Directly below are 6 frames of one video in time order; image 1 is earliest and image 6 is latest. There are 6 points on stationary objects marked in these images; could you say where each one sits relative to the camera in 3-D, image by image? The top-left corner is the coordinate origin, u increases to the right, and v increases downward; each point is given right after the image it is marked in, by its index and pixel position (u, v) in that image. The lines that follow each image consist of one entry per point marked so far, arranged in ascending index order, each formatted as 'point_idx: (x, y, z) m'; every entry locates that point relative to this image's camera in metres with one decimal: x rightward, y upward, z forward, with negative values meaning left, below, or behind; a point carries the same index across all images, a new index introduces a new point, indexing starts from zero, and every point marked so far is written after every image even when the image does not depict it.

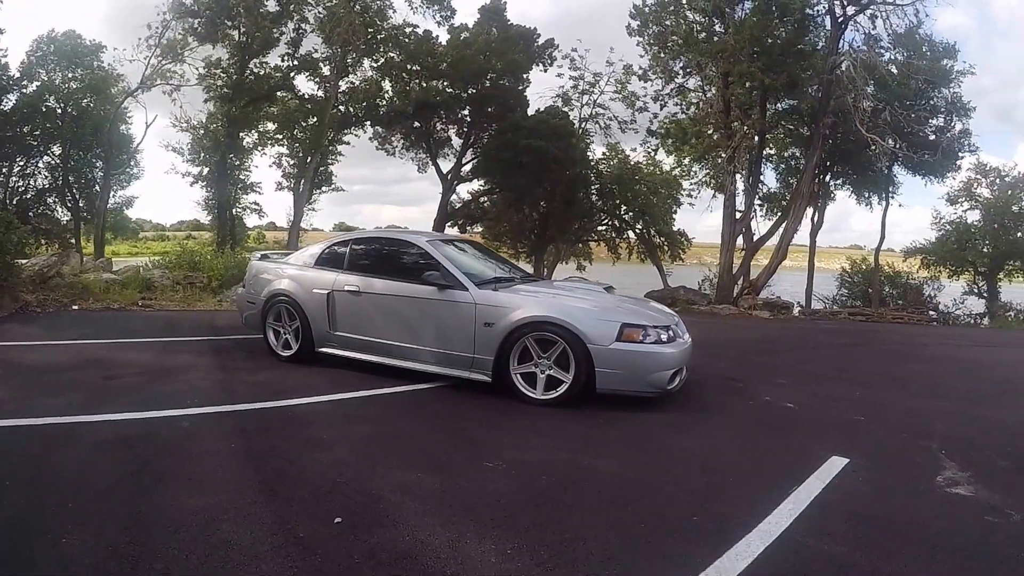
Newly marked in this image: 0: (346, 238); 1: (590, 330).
0: (-1.7, +0.5, +7.4) m
1: (+0.7, -0.4, +6.1) m
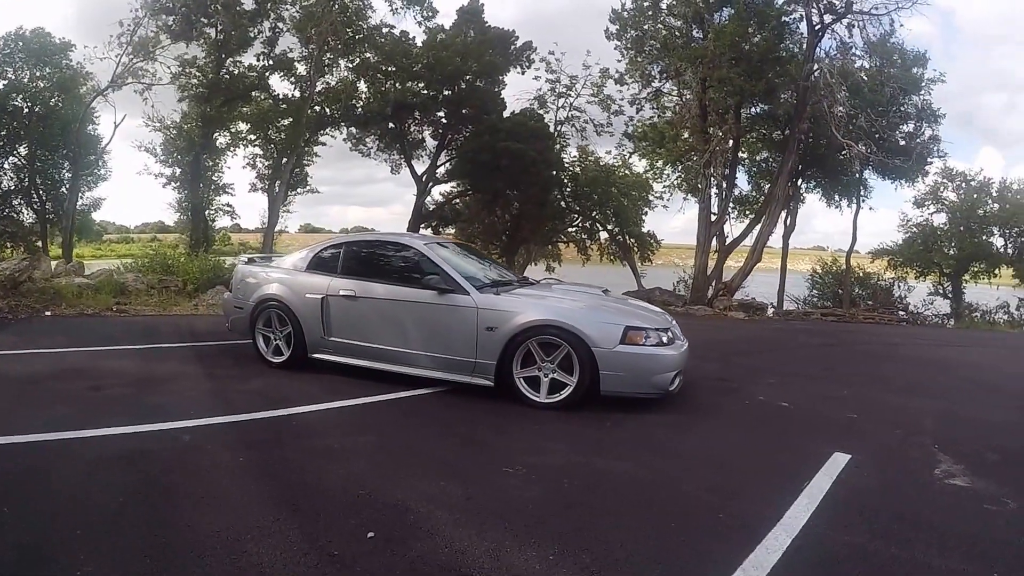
0: (-1.7, +0.5, +7.3) m
1: (+0.7, -0.4, +6.1) m
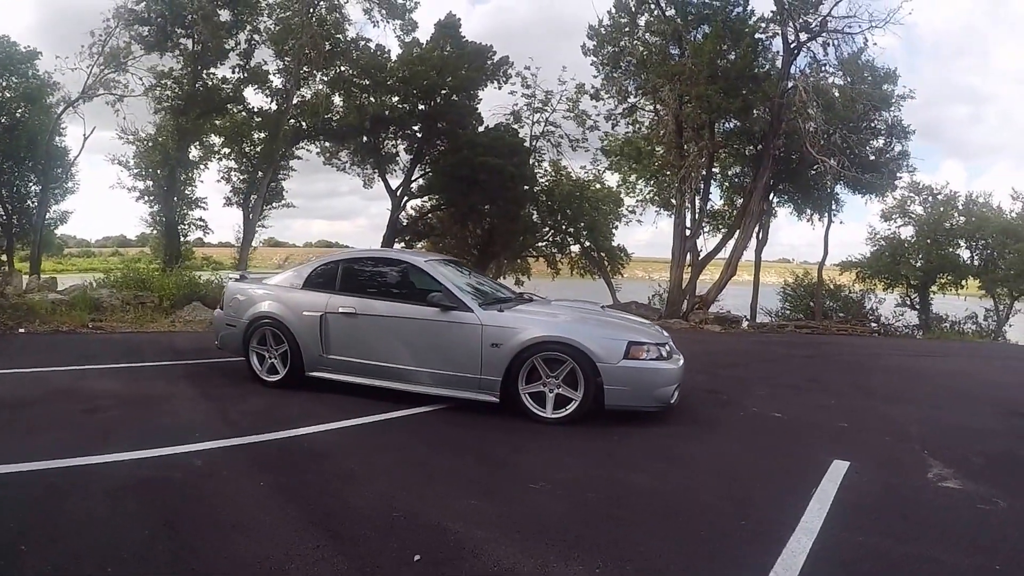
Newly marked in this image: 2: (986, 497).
0: (-1.7, +0.3, +7.2) m
1: (+0.7, -0.5, +6.1) m
2: (+3.6, -1.5, +5.4) m
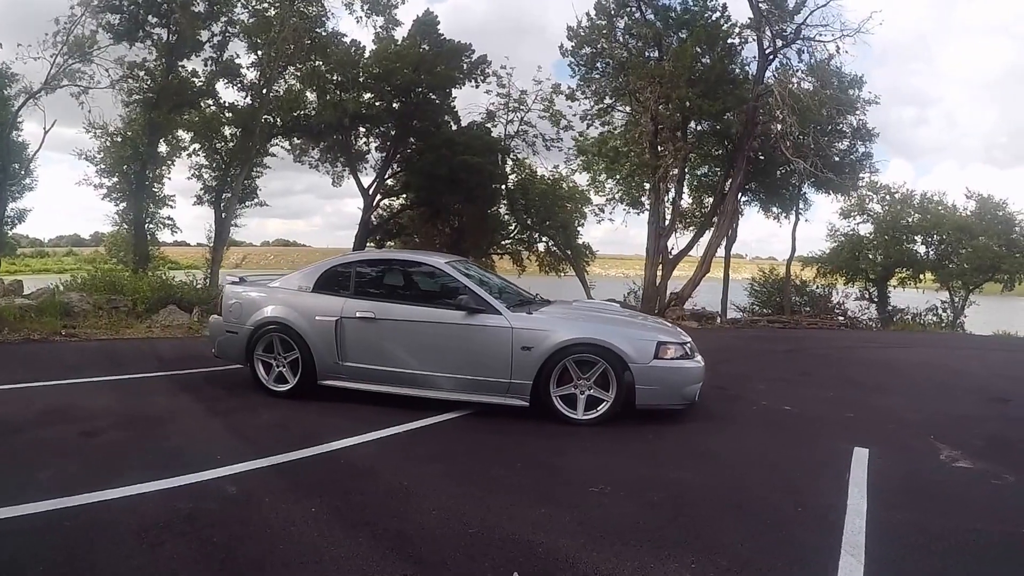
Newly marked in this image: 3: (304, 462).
0: (-1.6, +0.3, +7.0) m
1: (+1.0, -0.5, +6.2) m
2: (+3.9, -1.5, +5.8) m
3: (-1.4, -1.2, +5.2) m
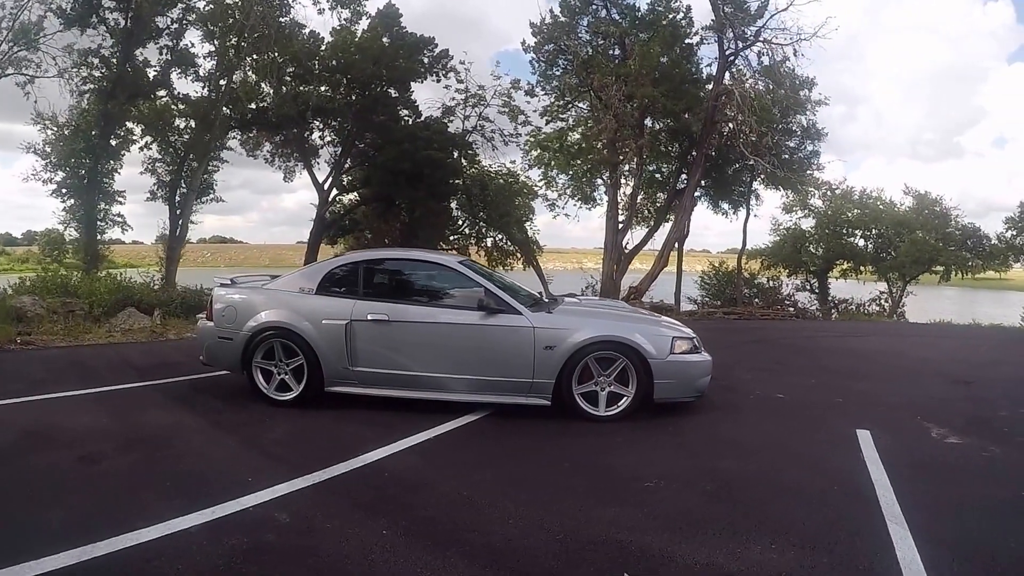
0: (-1.5, +0.3, +6.9) m
1: (+1.2, -0.5, +6.4) m
2: (+4.1, -1.4, +6.3) m
3: (-1.1, -1.2, +5.1) m
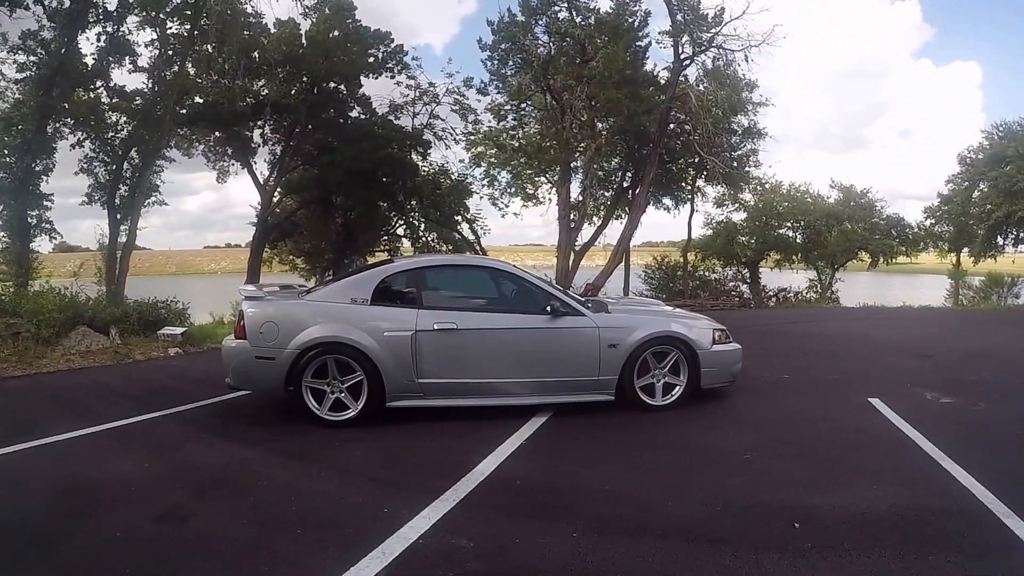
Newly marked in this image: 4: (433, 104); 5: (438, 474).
0: (-1.0, +0.2, +6.6) m
1: (+1.8, -0.4, +6.5) m
2: (+4.7, -1.3, +7.0) m
3: (-0.3, -1.3, +4.9) m
4: (-1.6, +3.4, +13.7) m
5: (-0.5, -1.3, +5.1) m
